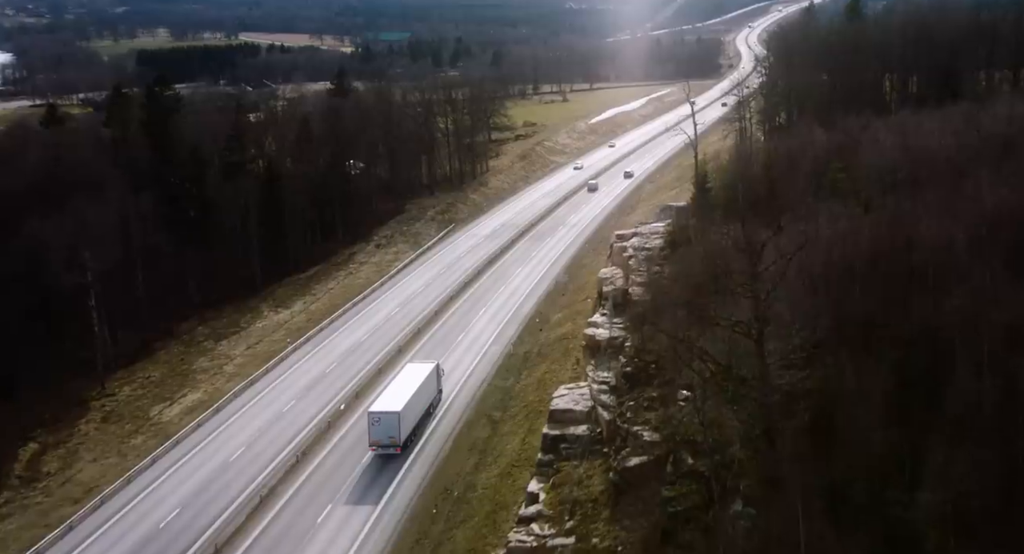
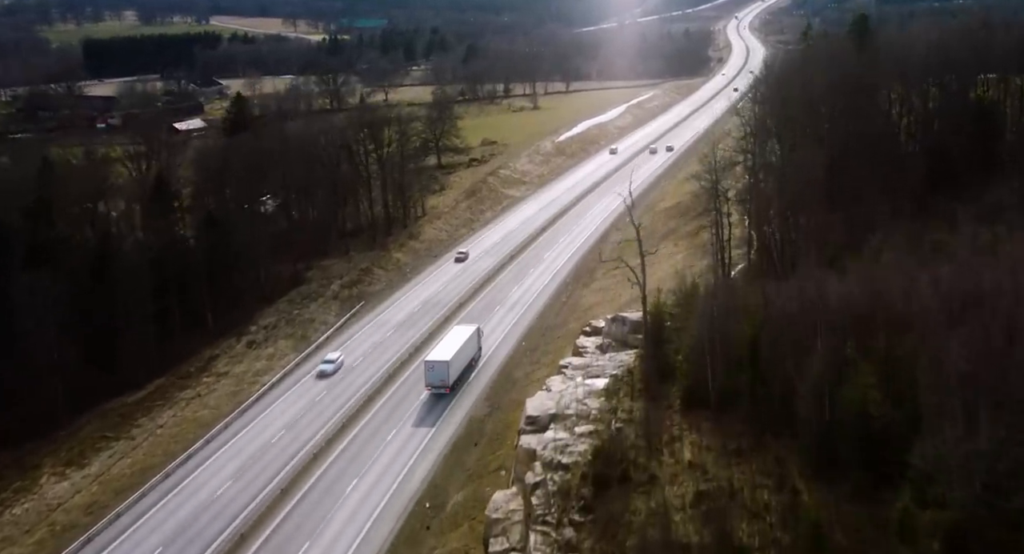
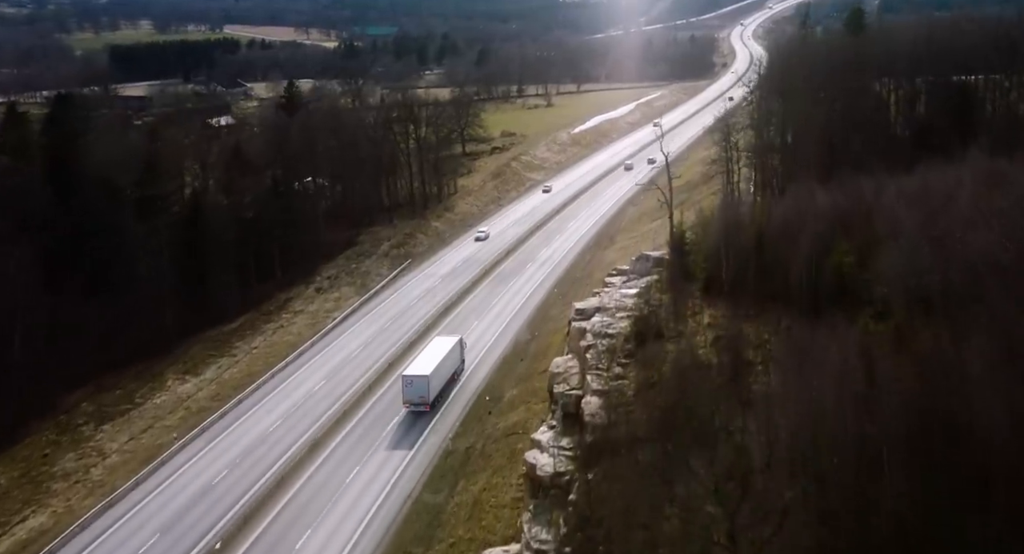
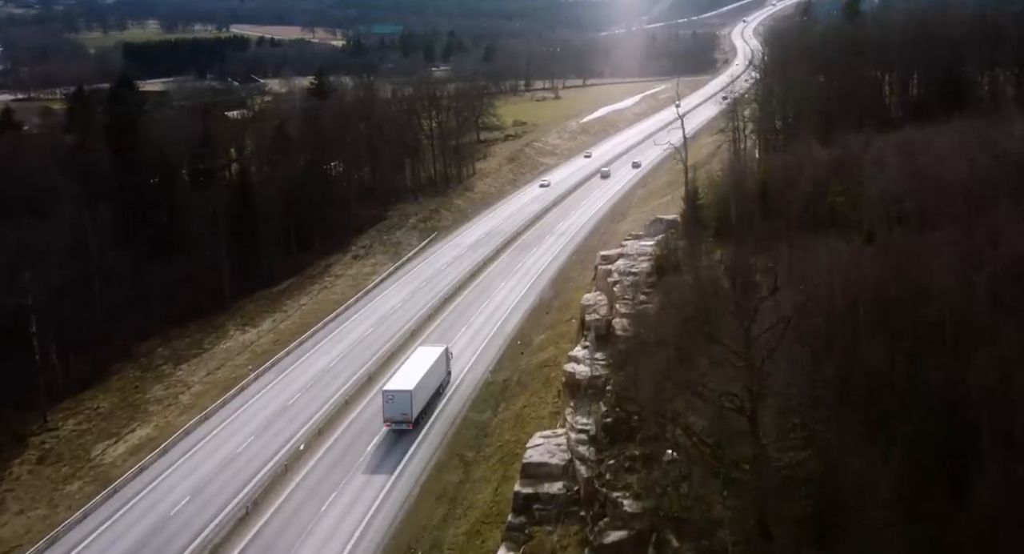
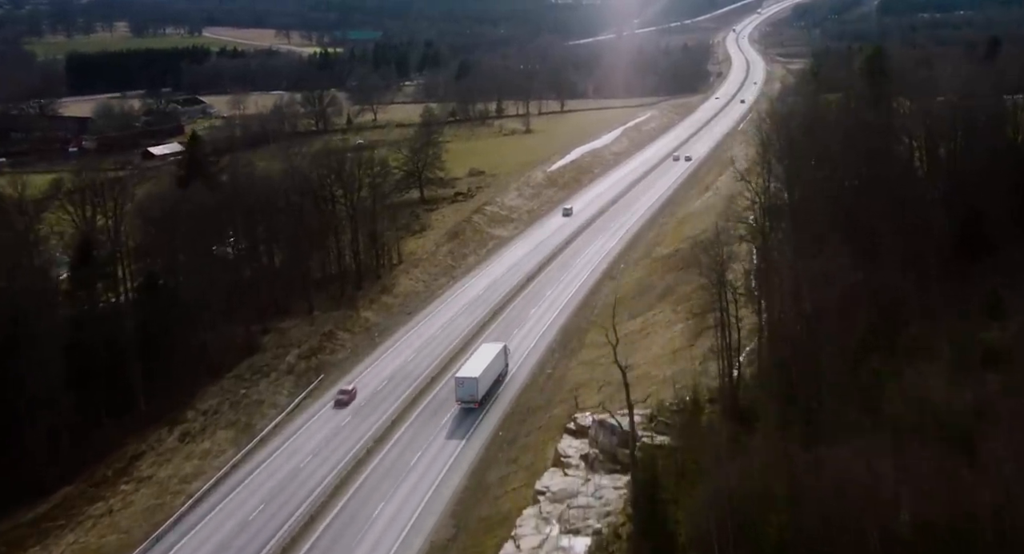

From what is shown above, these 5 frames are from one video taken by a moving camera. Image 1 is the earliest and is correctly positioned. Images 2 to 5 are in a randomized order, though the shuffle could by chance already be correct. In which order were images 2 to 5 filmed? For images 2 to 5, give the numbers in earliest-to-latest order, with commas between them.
4, 3, 2, 5
